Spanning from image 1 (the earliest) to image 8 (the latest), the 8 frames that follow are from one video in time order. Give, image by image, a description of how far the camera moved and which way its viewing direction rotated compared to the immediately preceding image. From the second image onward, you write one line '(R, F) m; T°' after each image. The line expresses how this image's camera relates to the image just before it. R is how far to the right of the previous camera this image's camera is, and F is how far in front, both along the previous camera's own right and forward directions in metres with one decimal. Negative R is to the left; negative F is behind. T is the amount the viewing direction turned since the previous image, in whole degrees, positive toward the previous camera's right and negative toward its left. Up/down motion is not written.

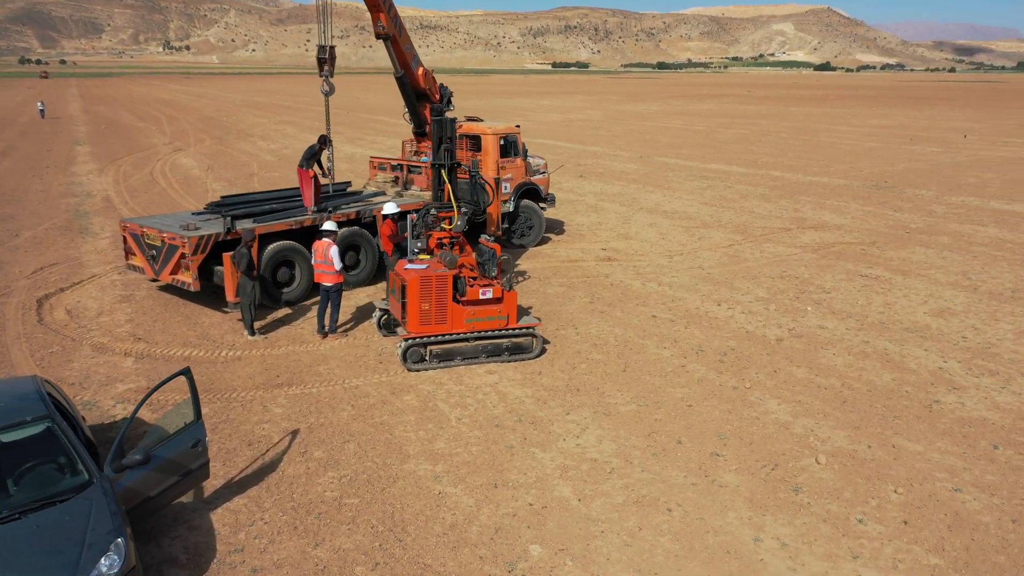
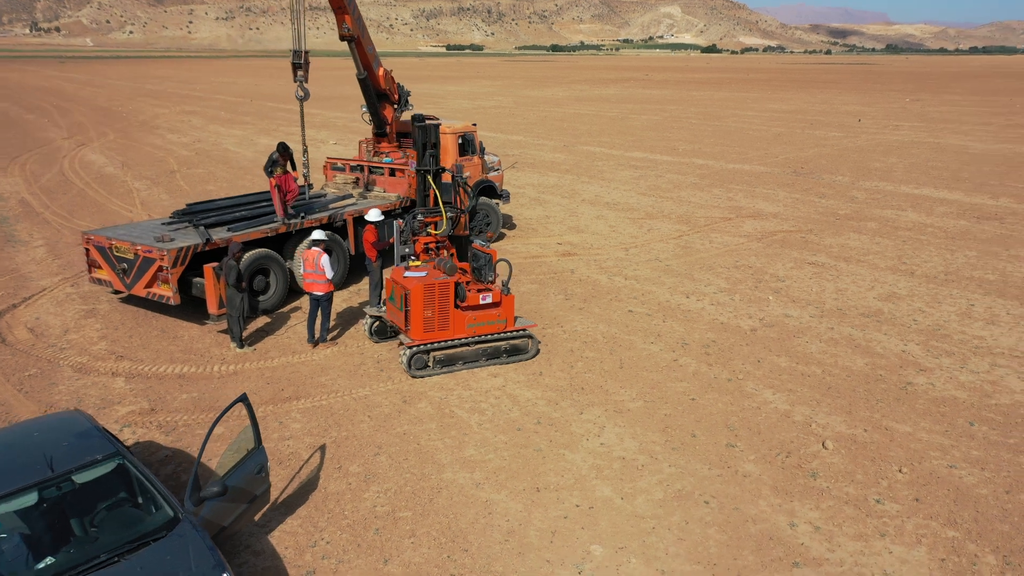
(-1.0, -0.2) m; +7°
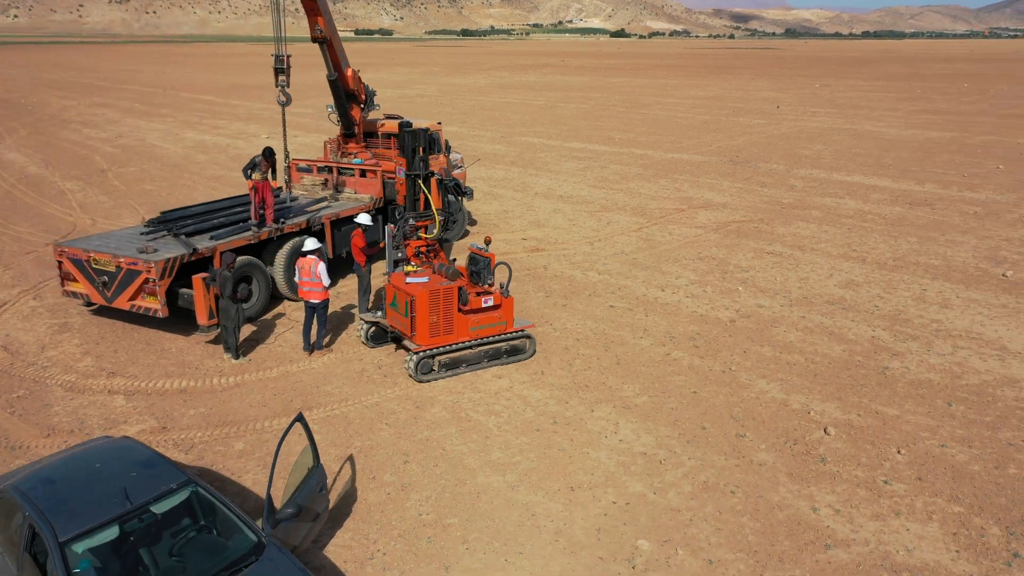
(-0.9, -0.1) m; +6°
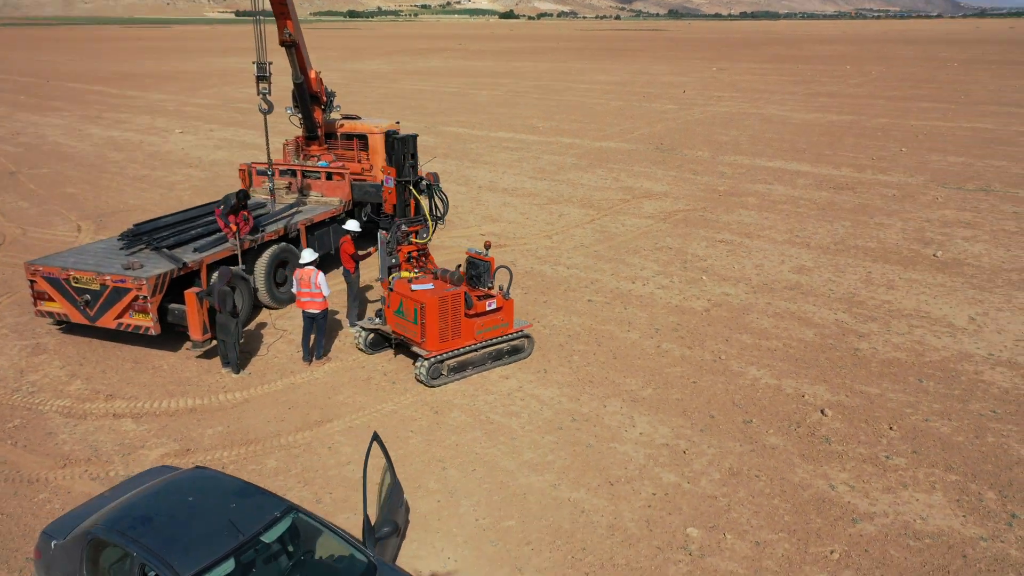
(-1.2, -0.2) m; +7°
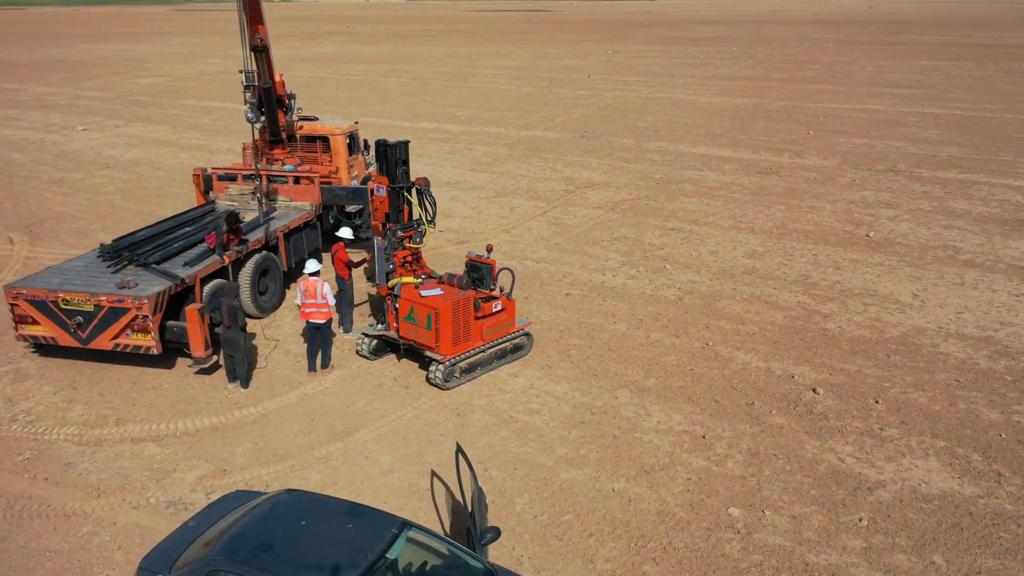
(-1.3, -0.2) m; +7°
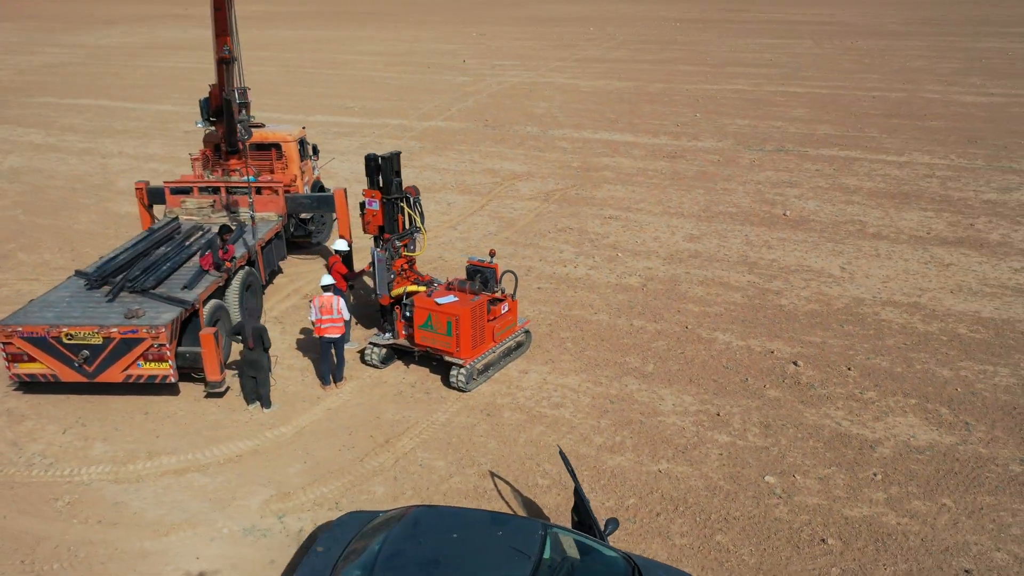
(-1.8, -0.3) m; +10°
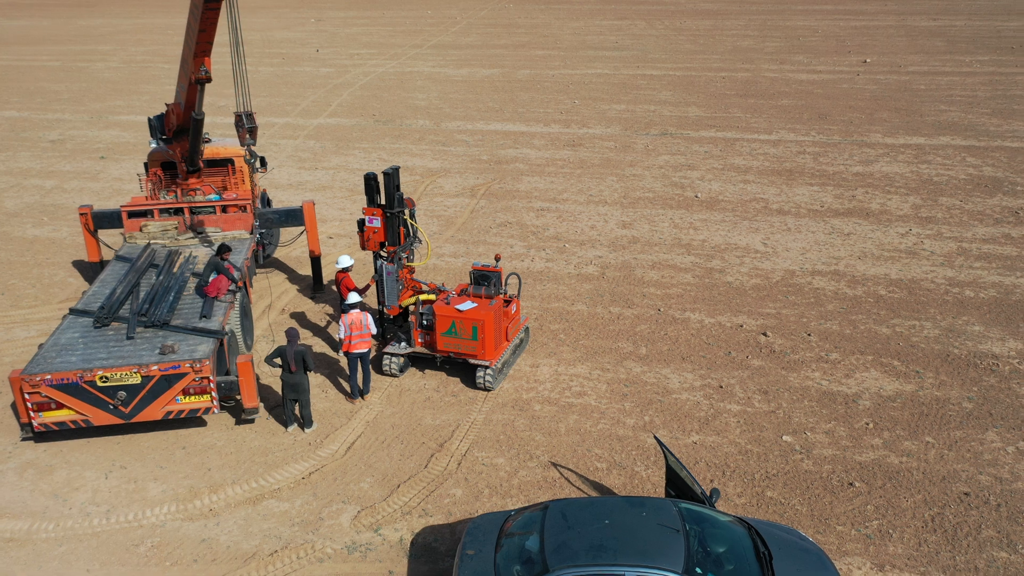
(-2.2, -0.4) m; +11°
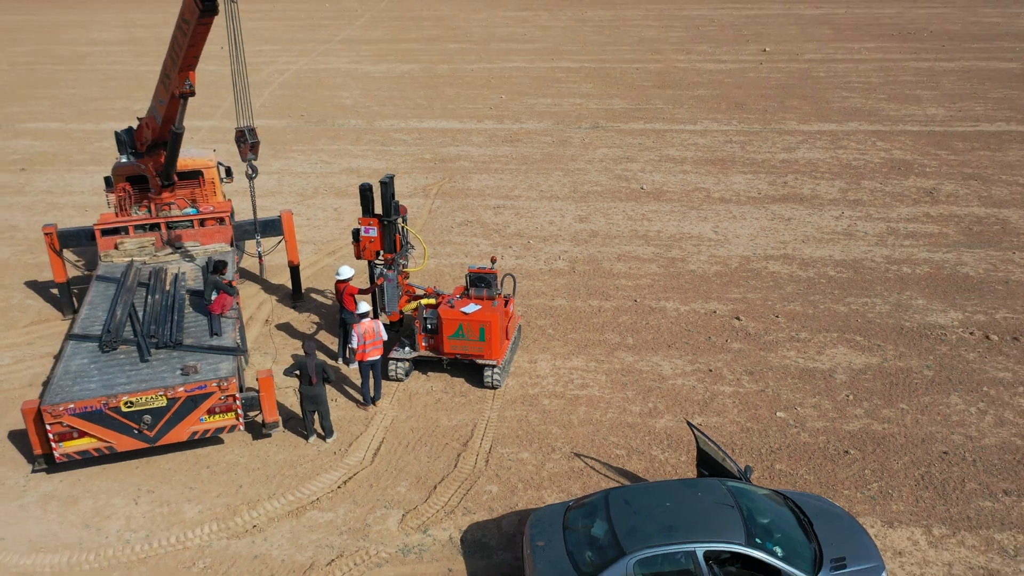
(-1.3, -0.3) m; +7°
